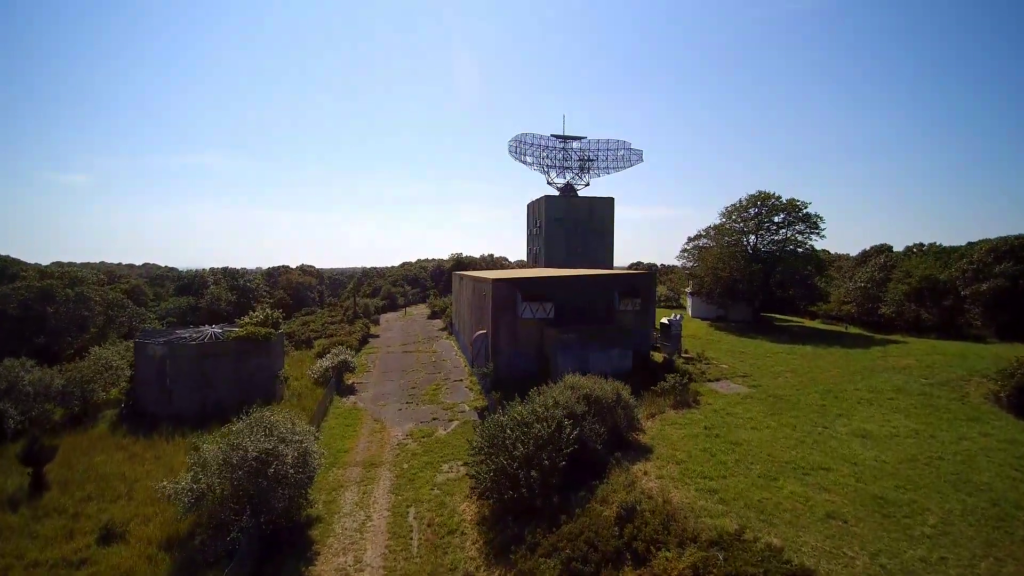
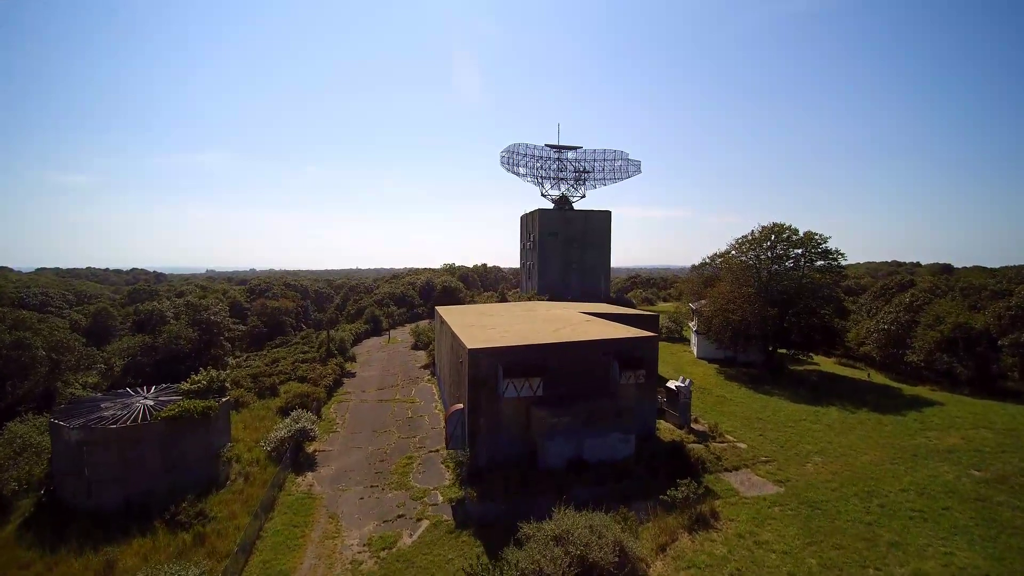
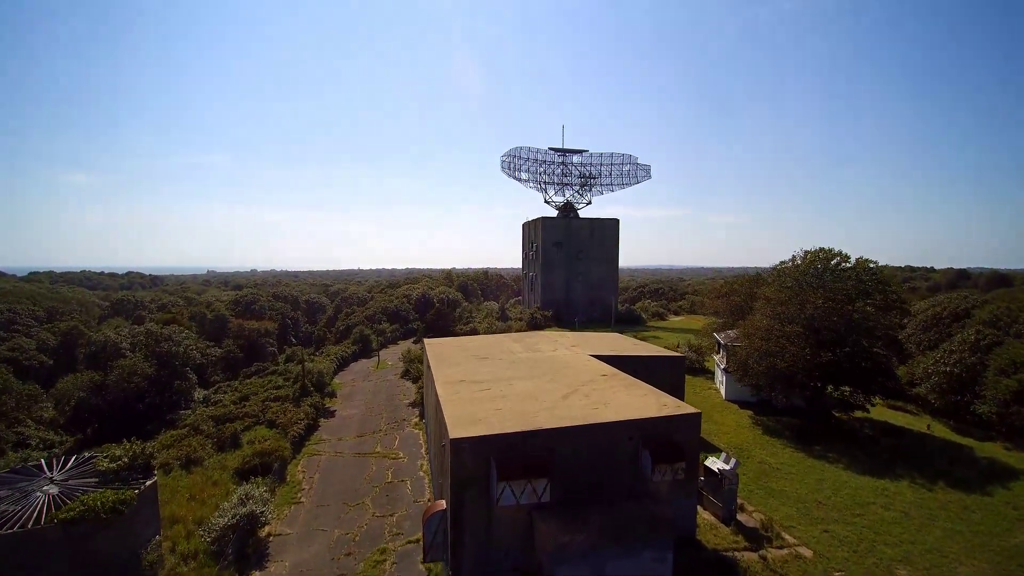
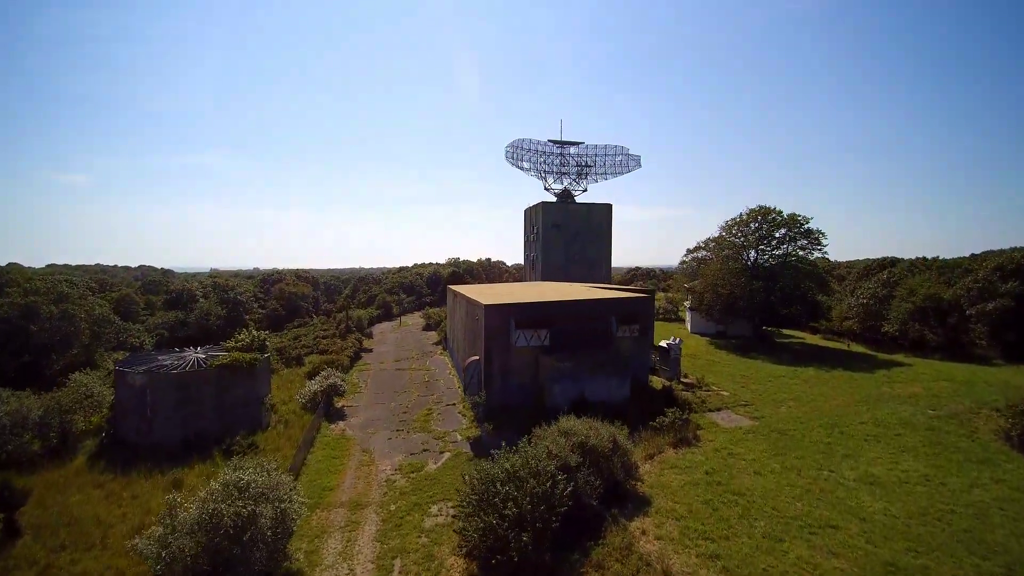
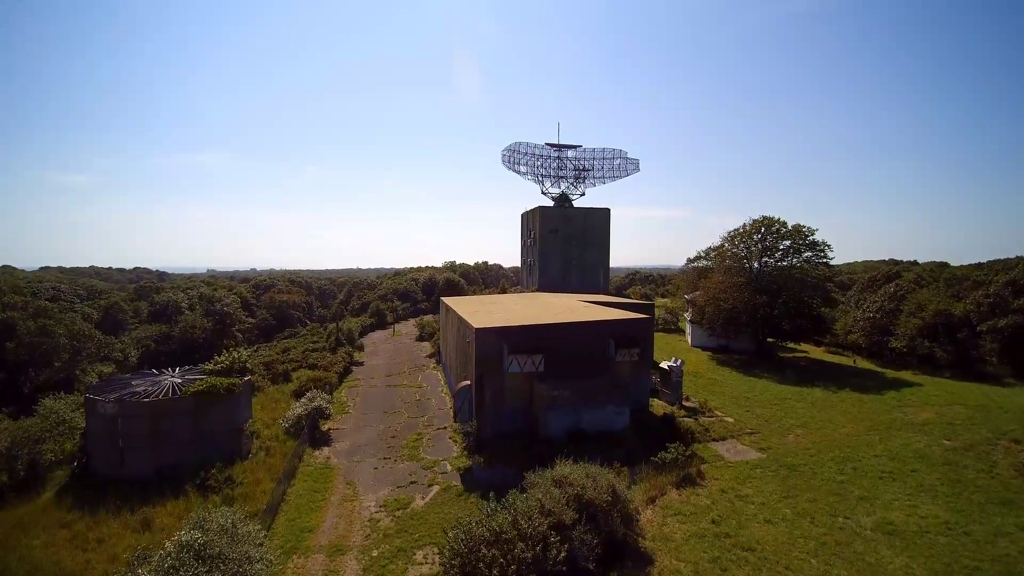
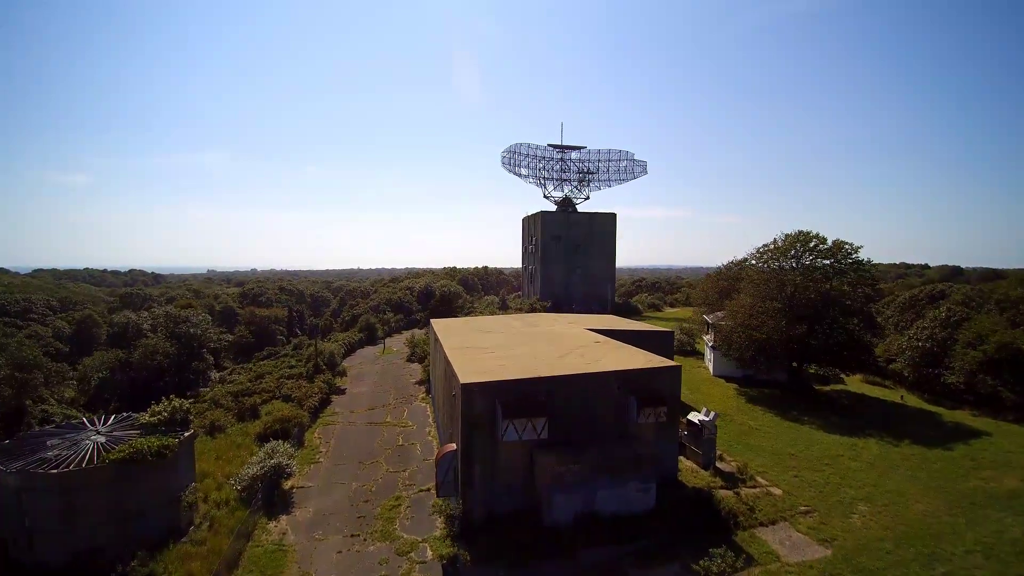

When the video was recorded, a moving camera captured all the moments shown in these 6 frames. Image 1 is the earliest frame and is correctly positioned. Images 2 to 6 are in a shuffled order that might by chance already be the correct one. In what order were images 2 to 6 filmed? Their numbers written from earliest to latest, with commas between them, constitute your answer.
4, 5, 2, 6, 3
